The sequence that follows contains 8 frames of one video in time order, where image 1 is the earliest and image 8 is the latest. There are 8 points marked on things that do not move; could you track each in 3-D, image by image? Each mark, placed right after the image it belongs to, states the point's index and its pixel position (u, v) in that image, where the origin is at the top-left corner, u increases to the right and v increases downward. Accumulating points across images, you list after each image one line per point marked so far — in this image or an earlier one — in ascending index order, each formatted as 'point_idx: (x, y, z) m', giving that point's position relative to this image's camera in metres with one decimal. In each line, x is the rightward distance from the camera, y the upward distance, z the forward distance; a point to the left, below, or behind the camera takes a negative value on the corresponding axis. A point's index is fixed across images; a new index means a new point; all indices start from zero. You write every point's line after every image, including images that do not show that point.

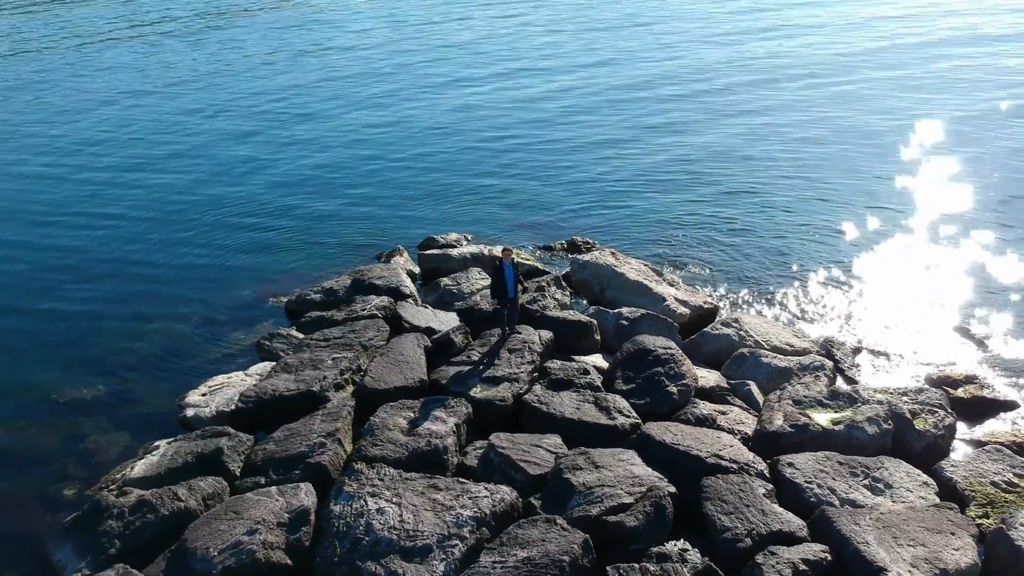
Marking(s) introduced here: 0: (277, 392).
0: (-3.9, -1.8, +17.0) m
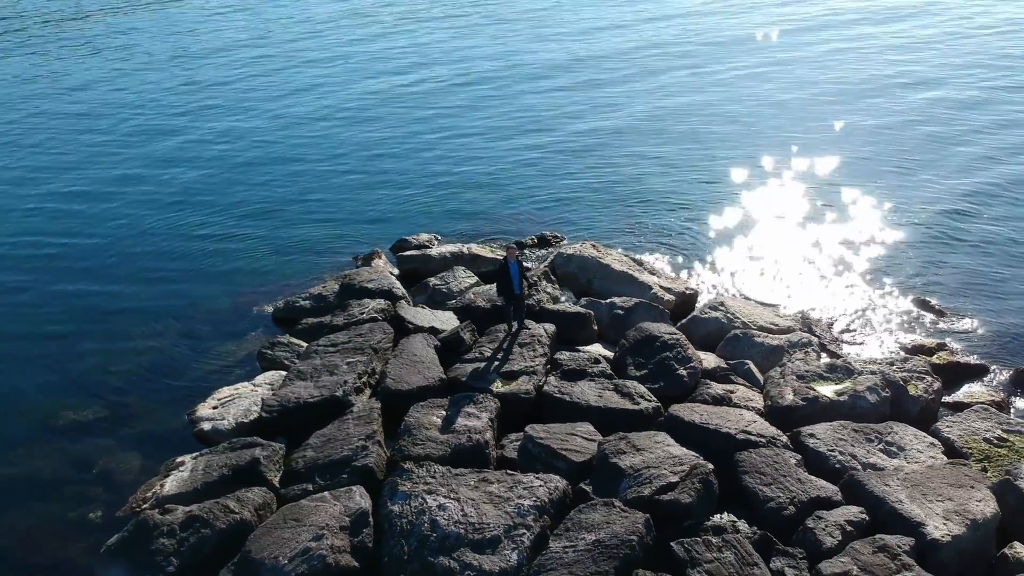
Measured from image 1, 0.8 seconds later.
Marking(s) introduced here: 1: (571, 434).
0: (-3.5, -1.9, +17.1) m
1: (+0.9, -2.3, +15.8) m
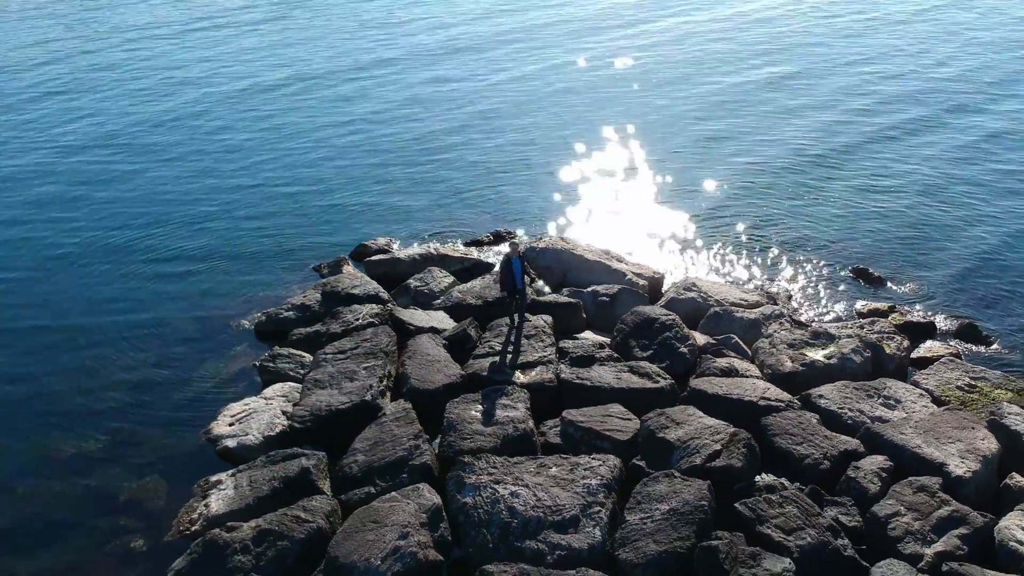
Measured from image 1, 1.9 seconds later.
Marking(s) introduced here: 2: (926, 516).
0: (-3.0, -2.0, +17.2) m
1: (+1.6, -2.1, +16.7) m
2: (+5.8, -3.2, +14.1) m
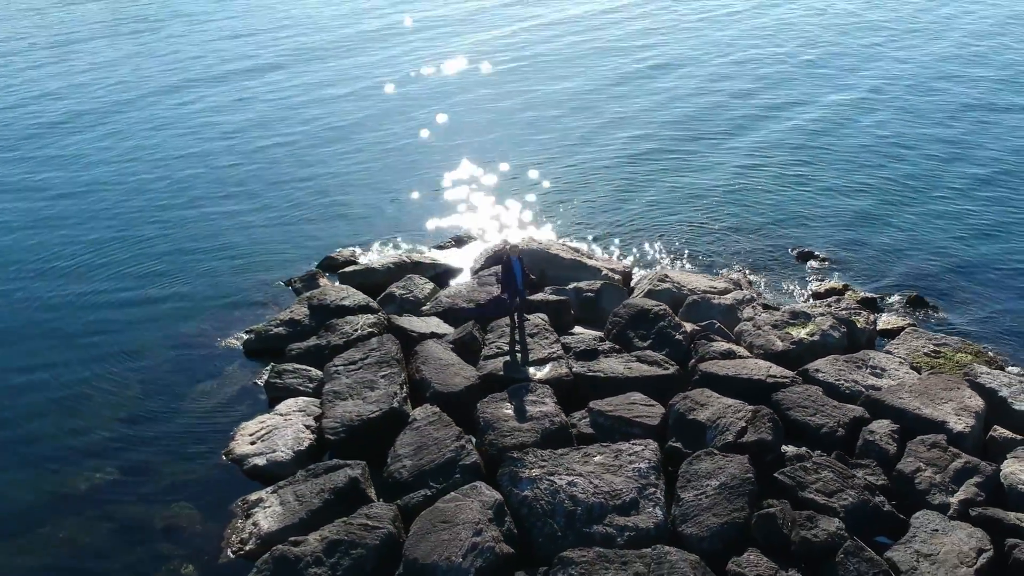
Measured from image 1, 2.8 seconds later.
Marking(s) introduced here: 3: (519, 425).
0: (-2.5, -2.2, +17.4) m
1: (+2.1, -2.0, +17.6) m
2: (+6.7, -2.8, +15.6) m
3: (+0.1, -2.3, +16.8) m
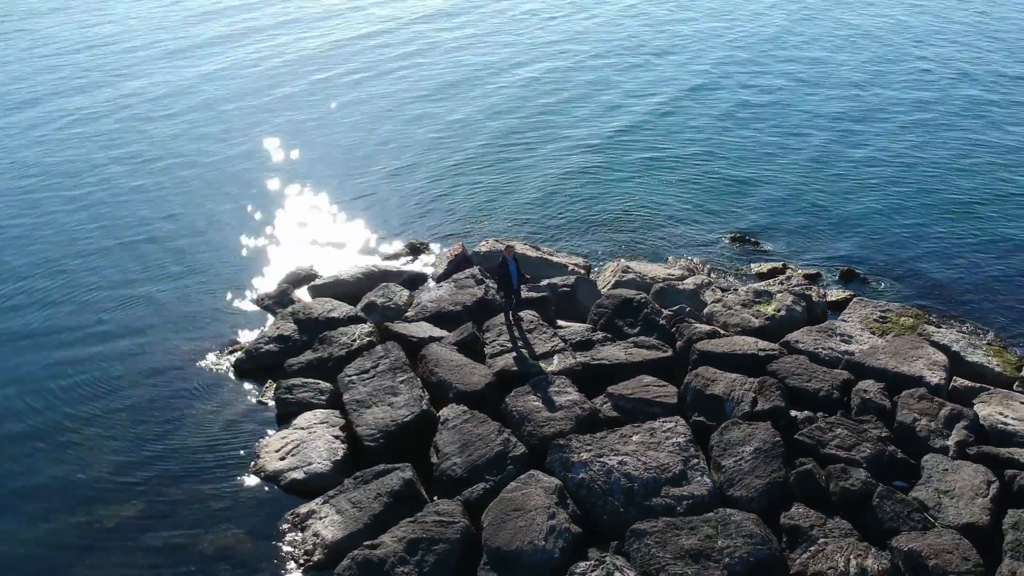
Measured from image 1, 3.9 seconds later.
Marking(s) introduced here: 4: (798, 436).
0: (-2.0, -2.4, +17.9) m
1: (+2.5, -1.8, +18.8) m
2: (+7.4, -2.3, +17.7) m
3: (+0.7, -2.2, +17.8) m
4: (+4.9, -2.5, +17.2) m
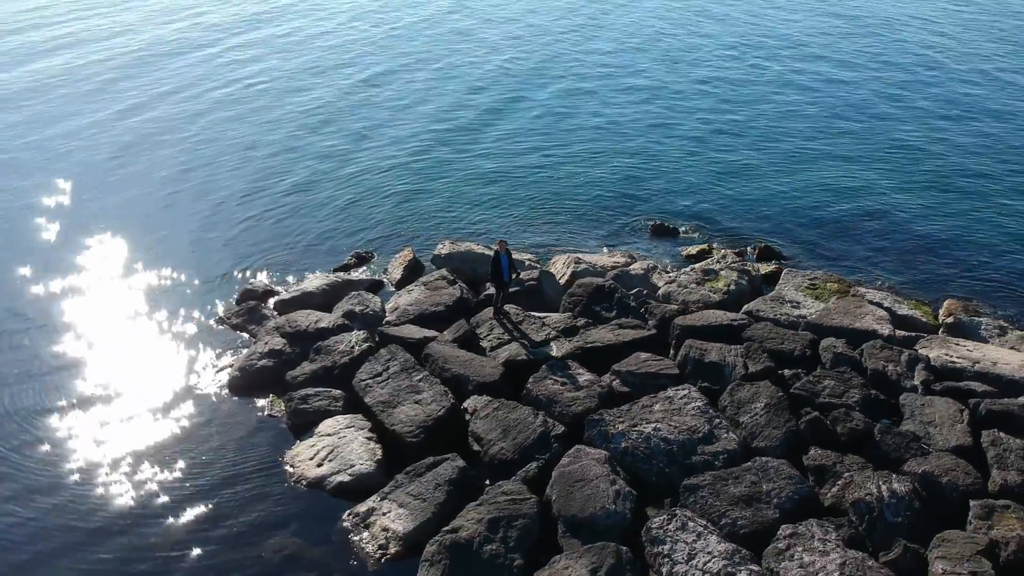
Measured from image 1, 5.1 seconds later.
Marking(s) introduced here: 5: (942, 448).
0: (-1.5, -2.4, +18.7) m
1: (+2.7, -1.5, +20.5) m
2: (+7.8, -1.5, +20.3) m
3: (+1.2, -2.0, +19.1) m
4: (+5.4, -2.0, +19.4) m
5: (+7.5, -2.8, +17.7) m
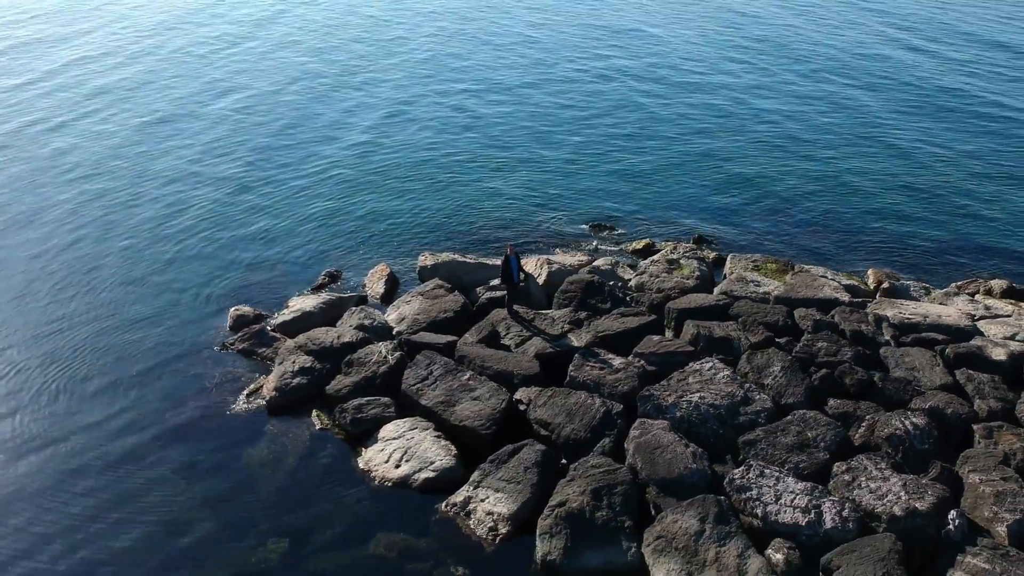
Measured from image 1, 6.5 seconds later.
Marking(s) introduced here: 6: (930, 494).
0: (-0.3, -2.4, +20.2) m
1: (+3.3, -1.2, +22.8) m
2: (+8.3, -0.8, +23.6) m
3: (+2.2, -1.9, +21.1) m
4: (+6.2, -1.5, +22.2) m
5: (+8.7, -2.1, +21.0) m
6: (+7.1, -3.5, +17.2) m
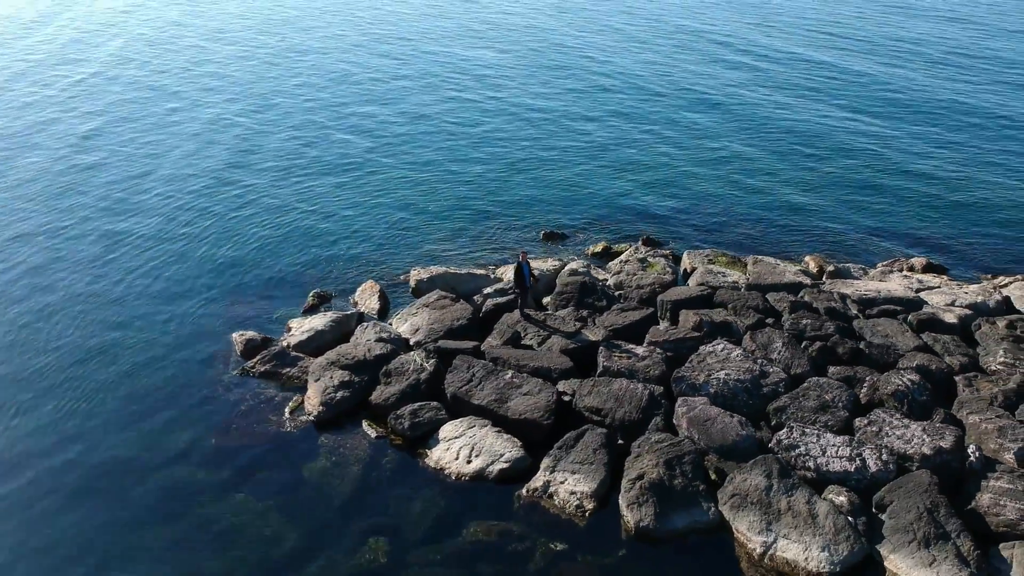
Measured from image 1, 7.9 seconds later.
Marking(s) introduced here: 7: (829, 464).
0: (+0.8, -2.4, +21.9) m
1: (+3.8, -1.1, +25.1) m
2: (+8.6, -0.3, +26.8) m
3: (+3.0, -1.7, +23.2) m
4: (+6.8, -1.1, +25.0) m
5: (+9.5, -1.5, +24.3) m
6: (+8.7, -2.9, +20.2) m
7: (+6.2, -3.4, +19.8) m
